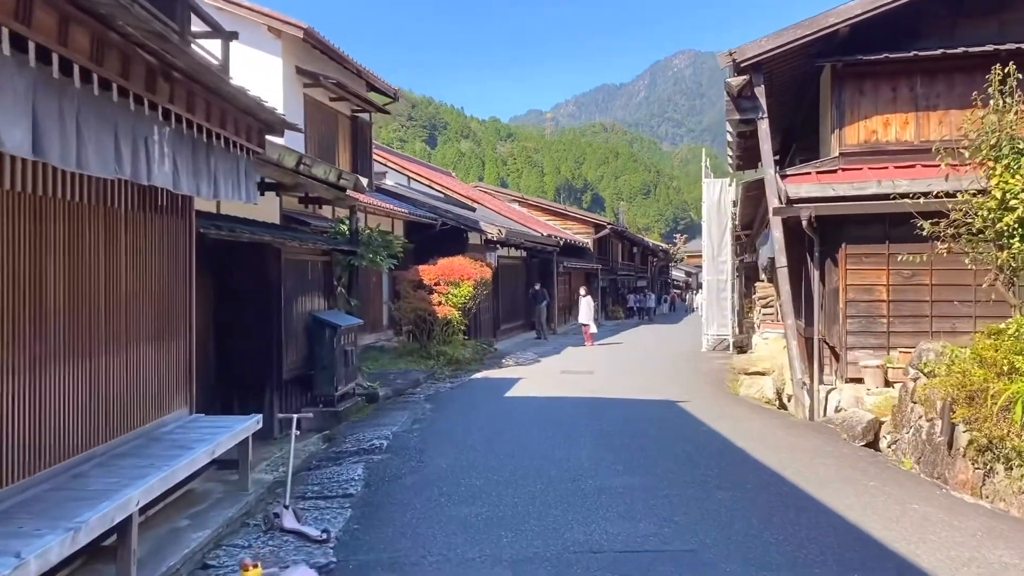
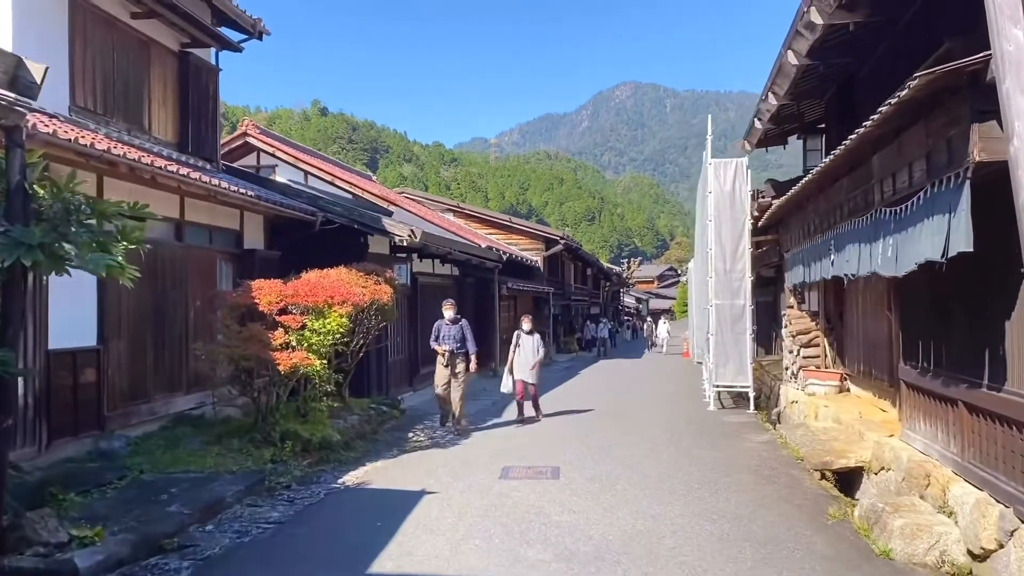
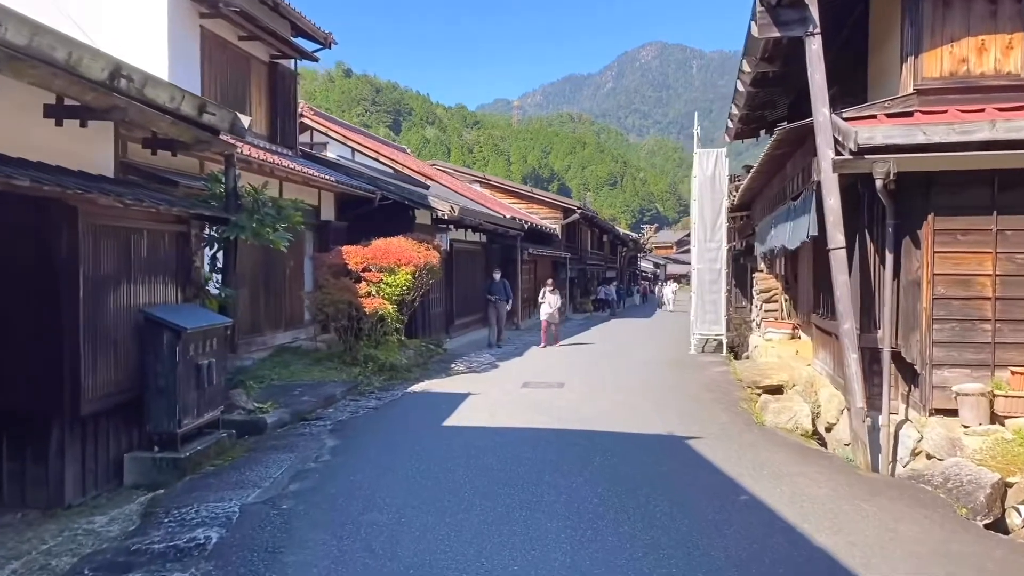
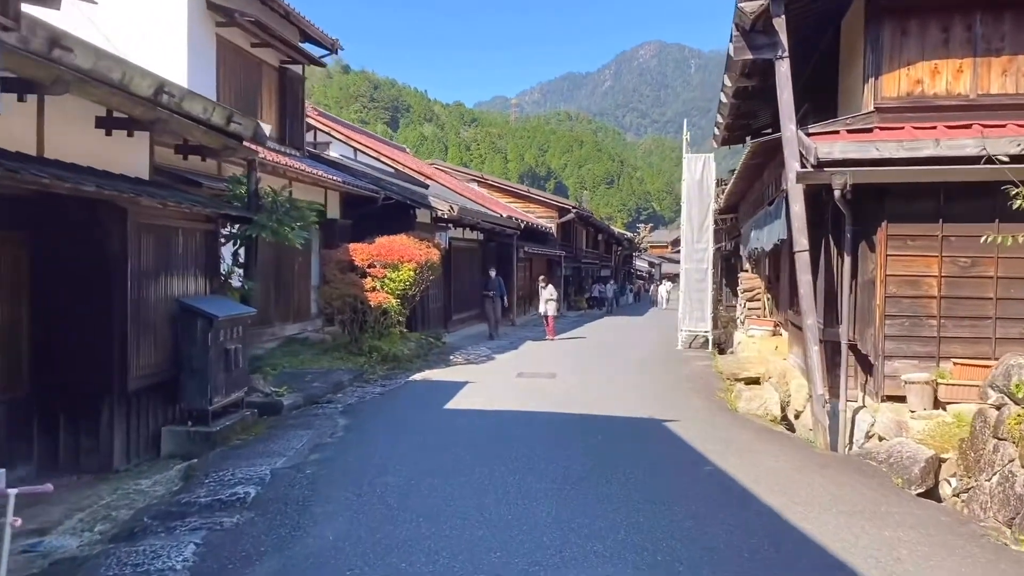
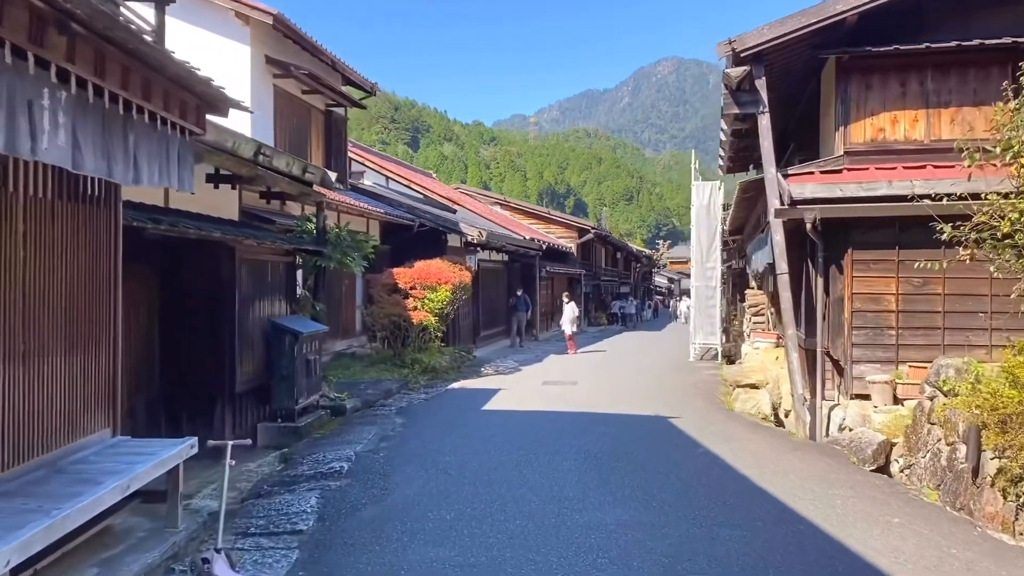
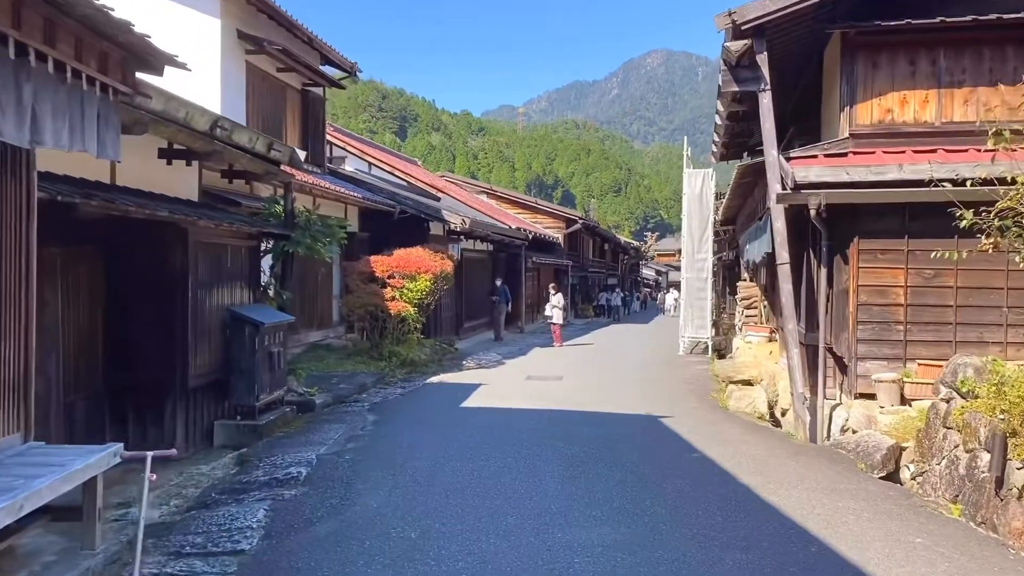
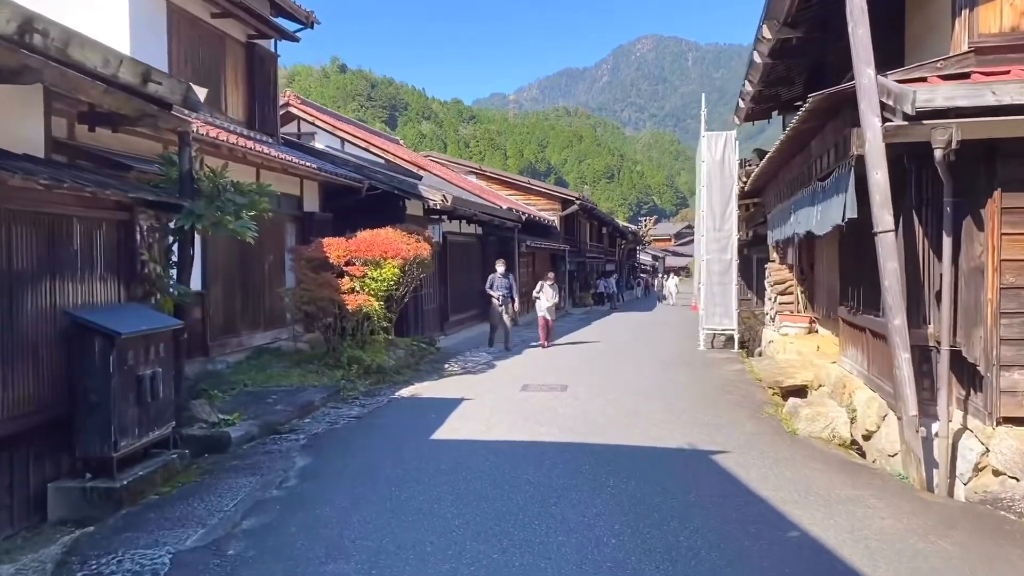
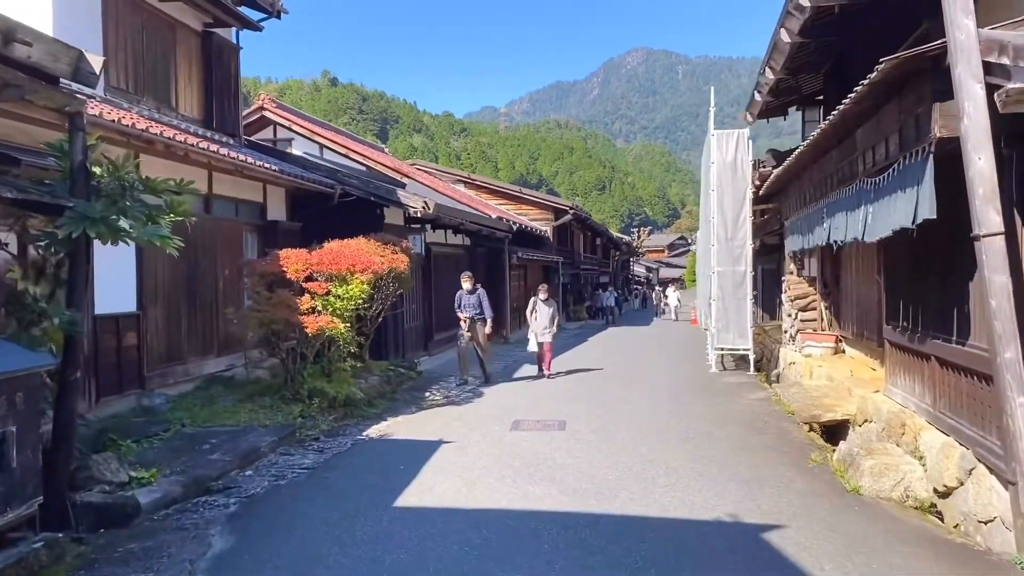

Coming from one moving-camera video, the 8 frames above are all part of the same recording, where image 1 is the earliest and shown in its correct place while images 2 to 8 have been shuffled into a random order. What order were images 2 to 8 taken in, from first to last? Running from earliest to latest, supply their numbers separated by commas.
5, 6, 4, 3, 7, 8, 2
